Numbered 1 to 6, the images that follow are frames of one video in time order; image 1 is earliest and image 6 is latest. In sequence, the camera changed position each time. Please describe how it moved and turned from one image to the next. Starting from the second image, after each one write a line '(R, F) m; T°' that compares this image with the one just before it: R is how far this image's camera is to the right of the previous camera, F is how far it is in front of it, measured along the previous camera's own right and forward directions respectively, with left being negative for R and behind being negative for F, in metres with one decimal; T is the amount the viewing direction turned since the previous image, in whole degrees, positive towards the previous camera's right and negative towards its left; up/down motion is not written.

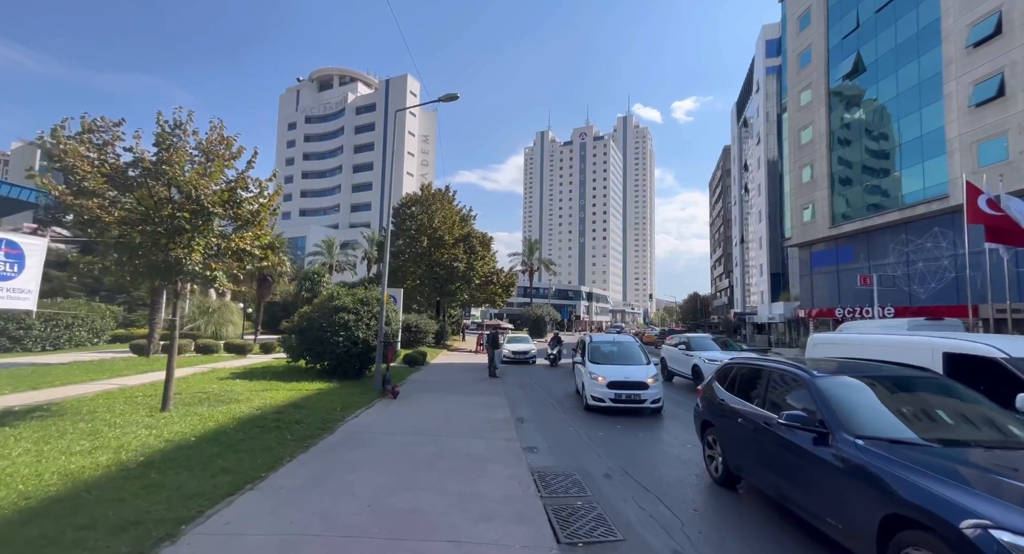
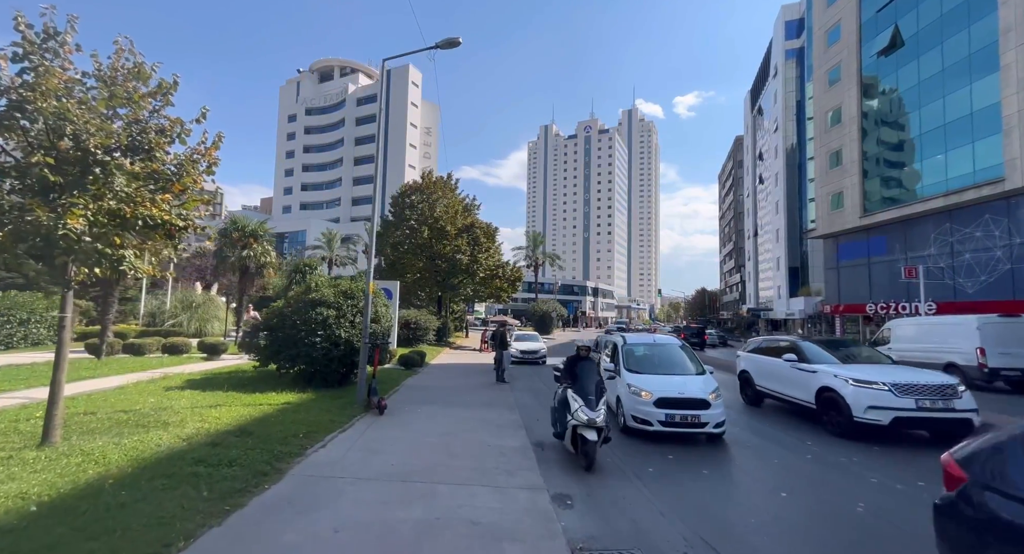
(-0.3, +2.3) m; 0°
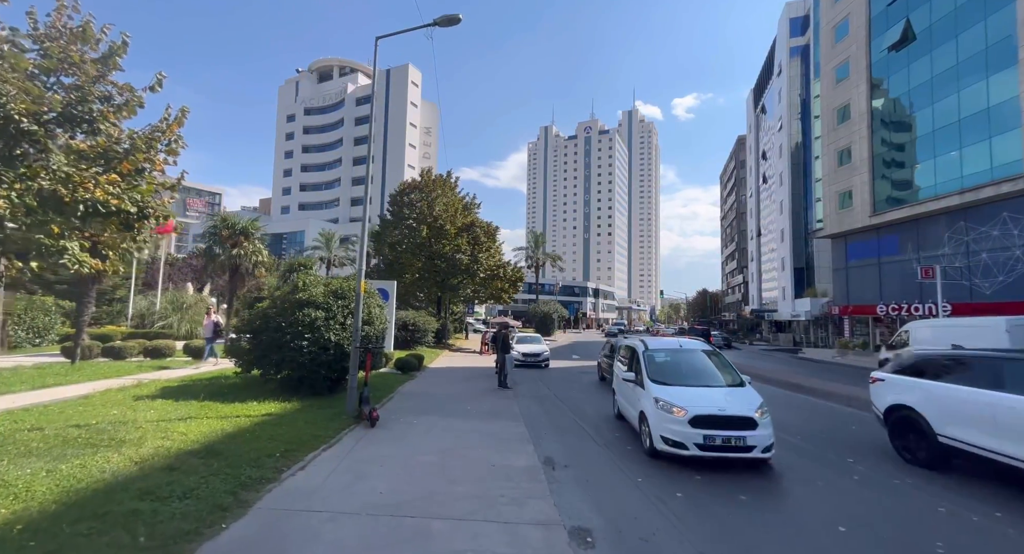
(-0.1, +0.9) m; 0°
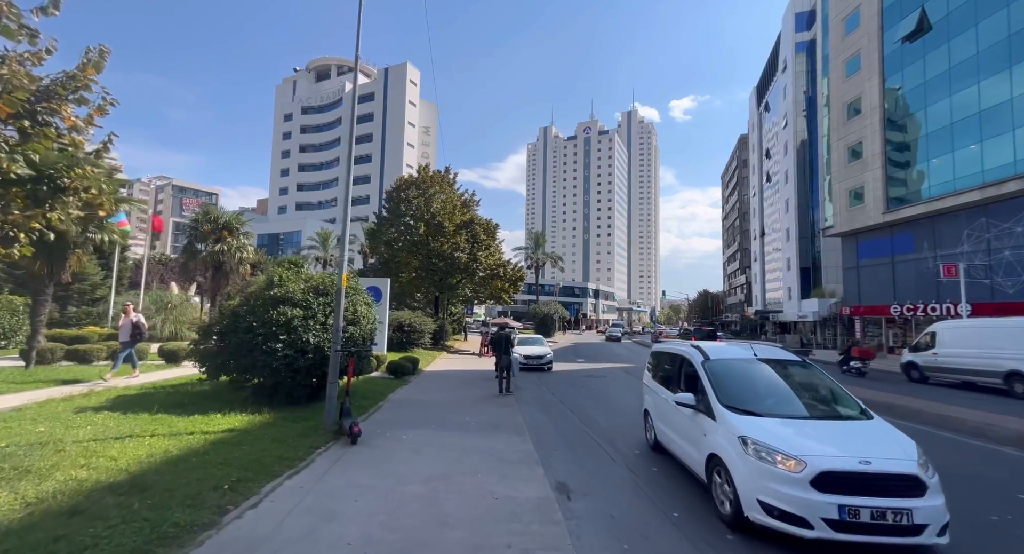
(-0.1, +1.2) m; 0°
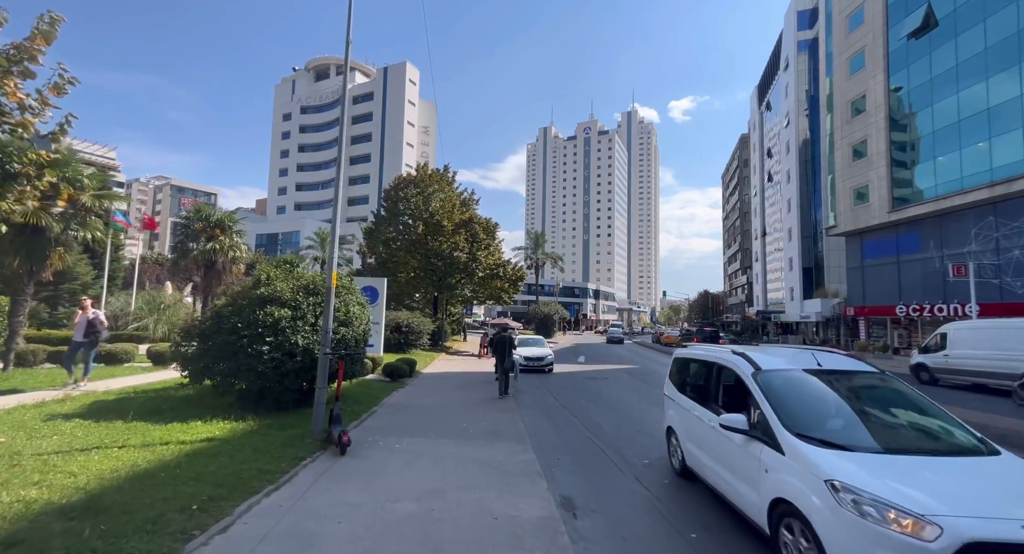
(0.0, +0.5) m; 0°
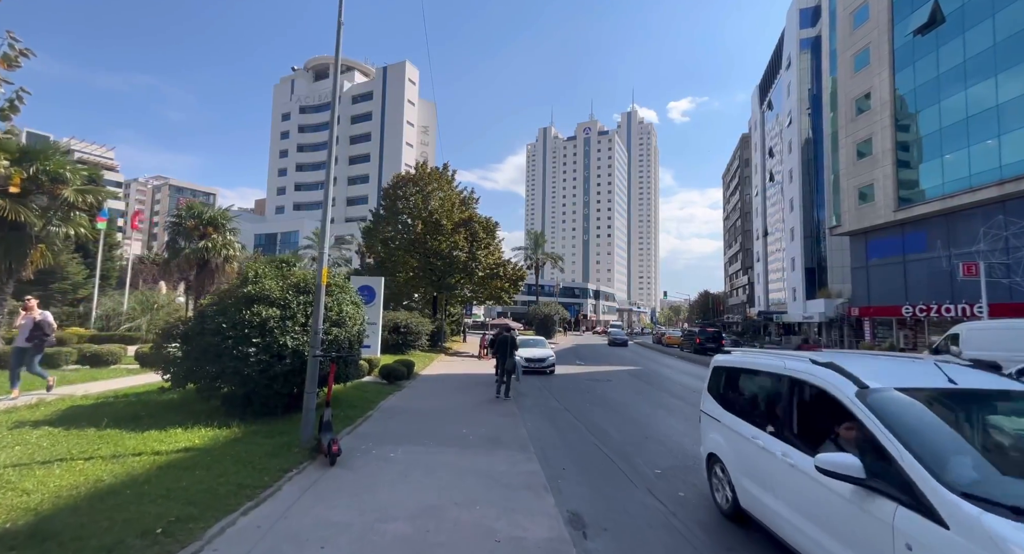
(0.0, +0.5) m; 0°
